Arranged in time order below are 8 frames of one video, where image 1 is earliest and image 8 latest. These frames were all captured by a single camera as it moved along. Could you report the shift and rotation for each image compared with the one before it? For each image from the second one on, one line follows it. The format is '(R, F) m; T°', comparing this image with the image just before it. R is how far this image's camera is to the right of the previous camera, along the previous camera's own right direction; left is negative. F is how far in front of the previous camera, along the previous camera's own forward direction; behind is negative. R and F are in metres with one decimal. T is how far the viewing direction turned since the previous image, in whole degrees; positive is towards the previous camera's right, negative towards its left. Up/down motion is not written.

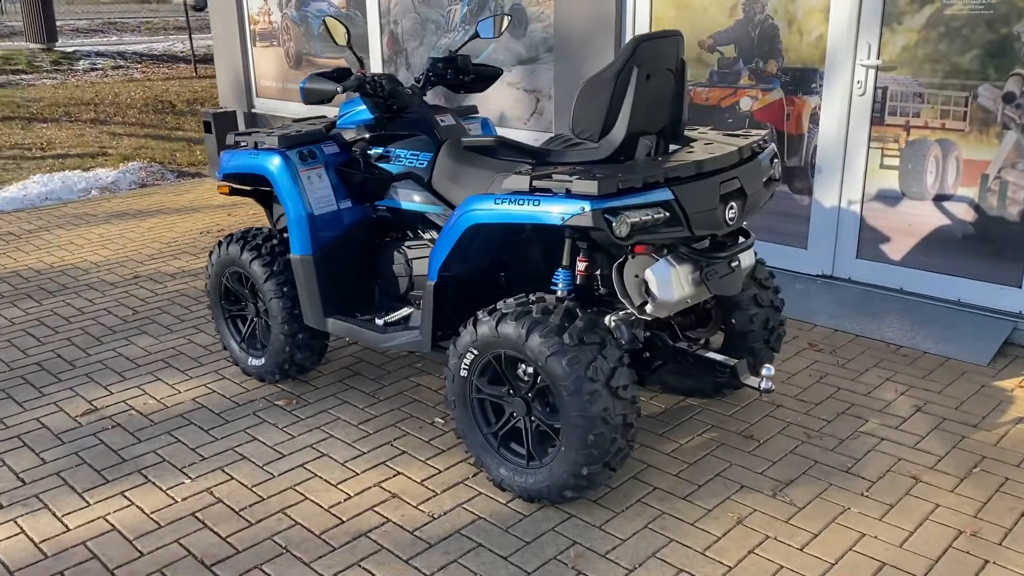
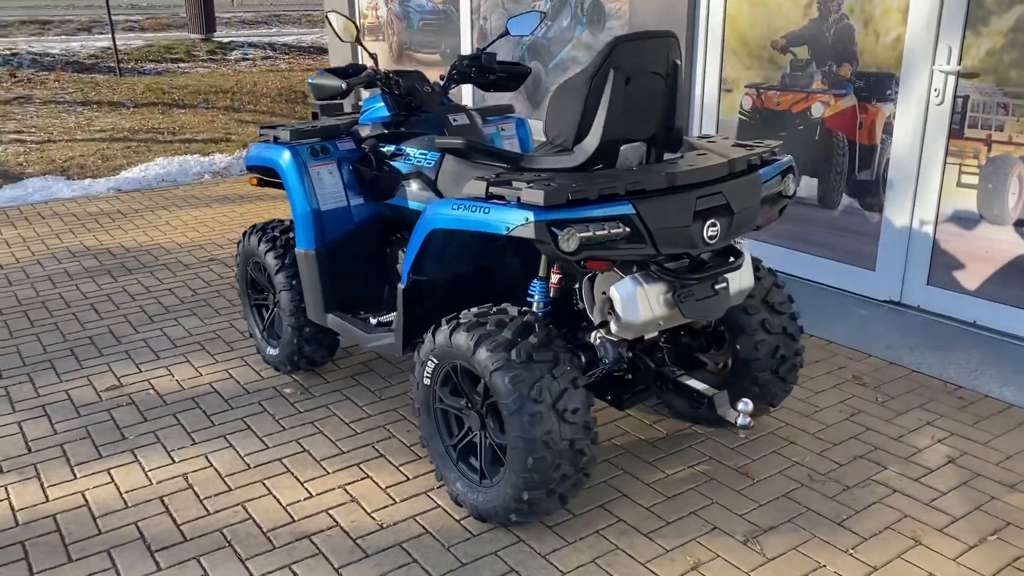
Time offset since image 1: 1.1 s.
(+0.7, +0.2) m; -10°
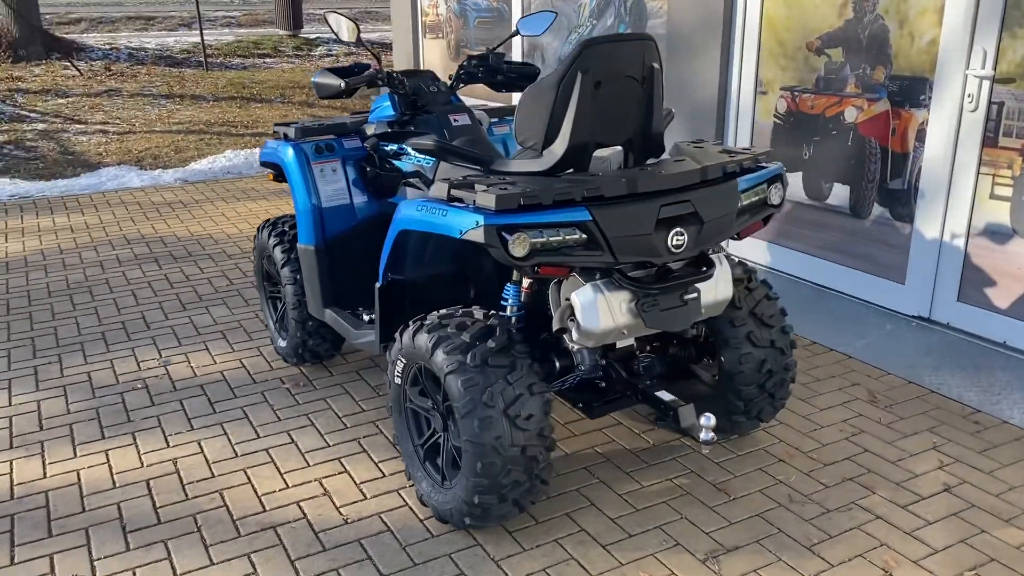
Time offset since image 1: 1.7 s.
(+0.5, 0.0) m; -6°
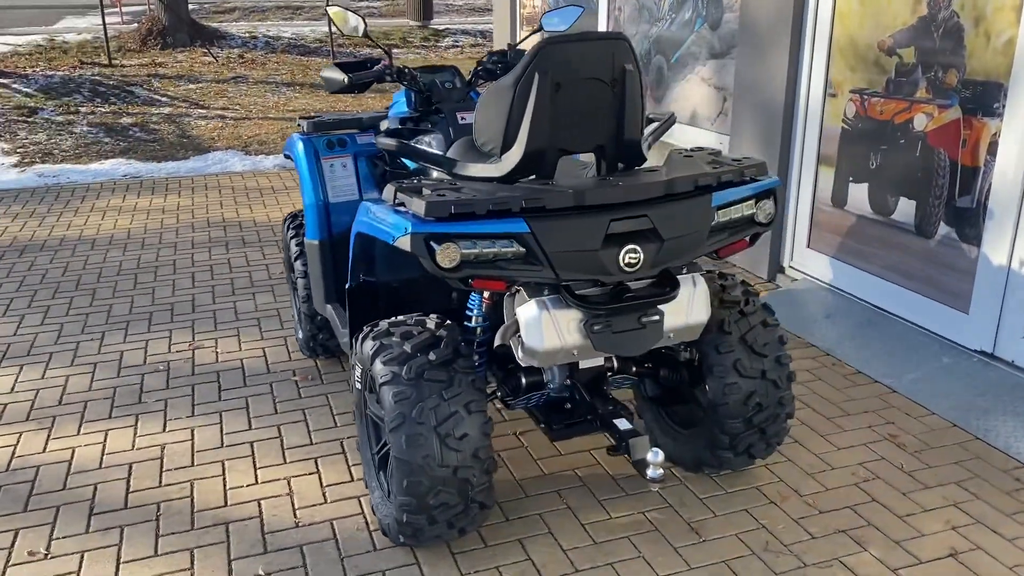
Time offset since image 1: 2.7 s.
(+0.7, +0.2) m; -9°
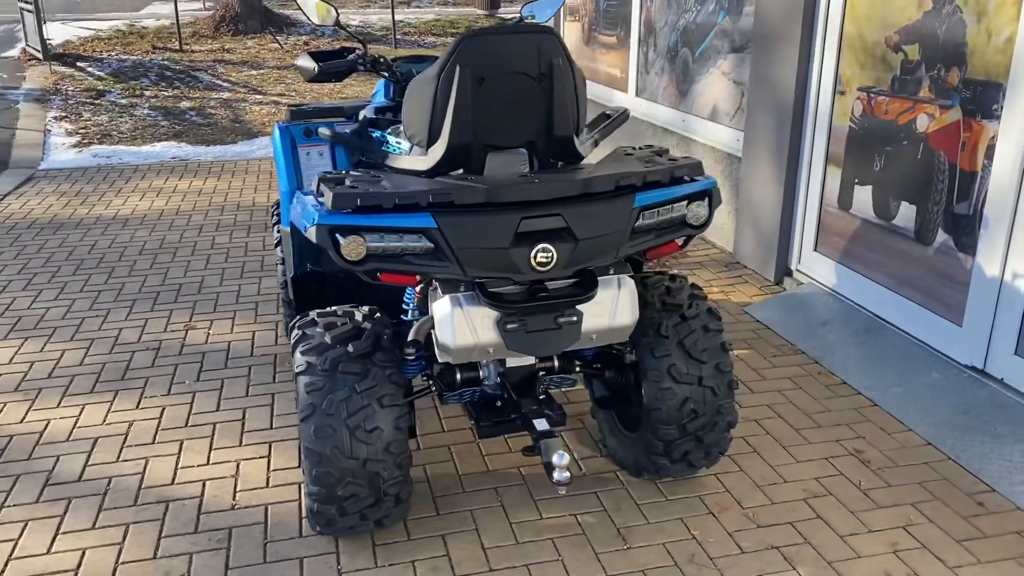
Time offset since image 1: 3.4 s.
(+0.5, +0.1) m; -5°
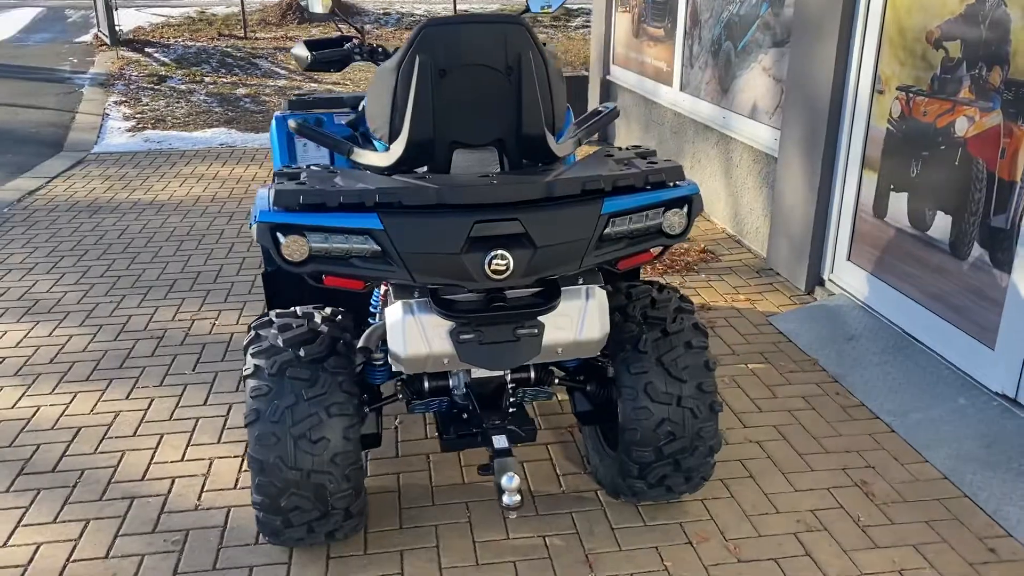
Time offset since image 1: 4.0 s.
(+0.3, +0.2) m; -5°
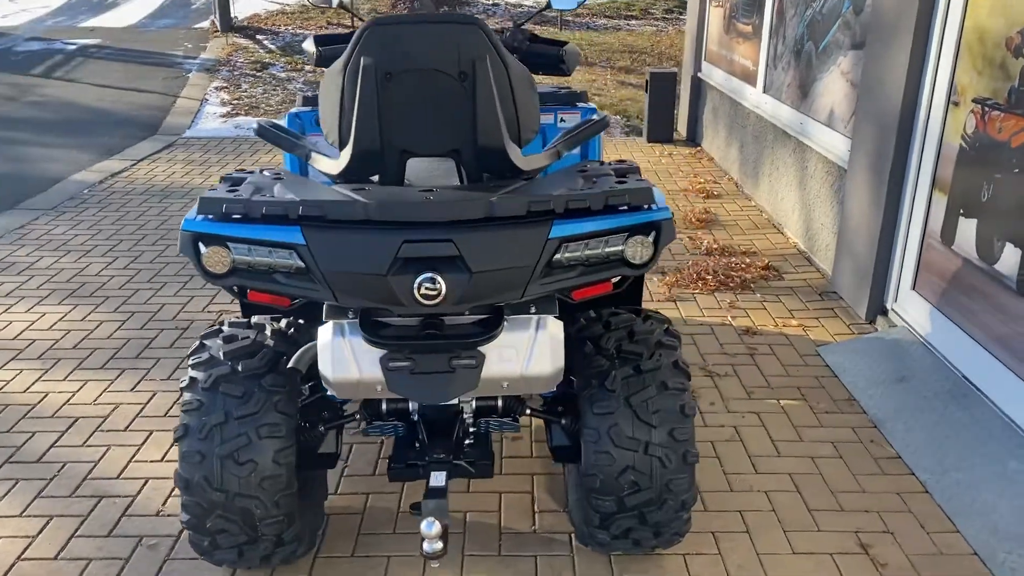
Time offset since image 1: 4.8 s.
(+0.5, +0.3) m; -8°
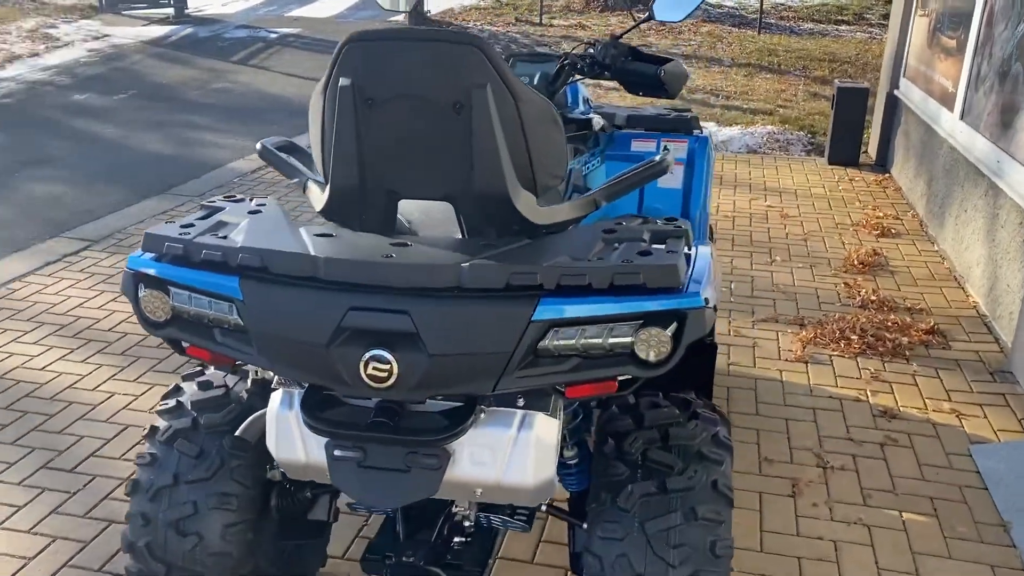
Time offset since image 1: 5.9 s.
(+0.4, +0.6) m; -12°
